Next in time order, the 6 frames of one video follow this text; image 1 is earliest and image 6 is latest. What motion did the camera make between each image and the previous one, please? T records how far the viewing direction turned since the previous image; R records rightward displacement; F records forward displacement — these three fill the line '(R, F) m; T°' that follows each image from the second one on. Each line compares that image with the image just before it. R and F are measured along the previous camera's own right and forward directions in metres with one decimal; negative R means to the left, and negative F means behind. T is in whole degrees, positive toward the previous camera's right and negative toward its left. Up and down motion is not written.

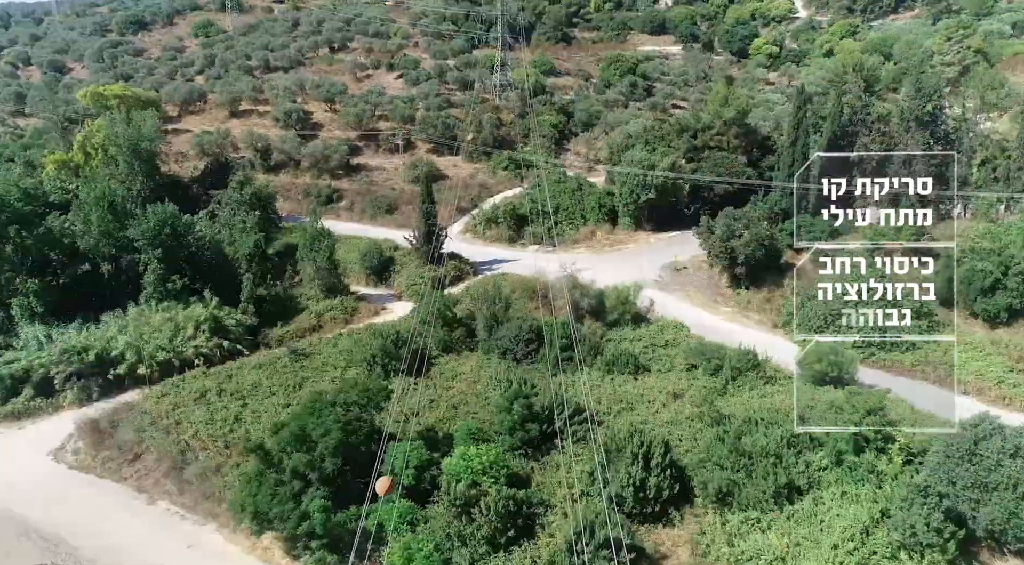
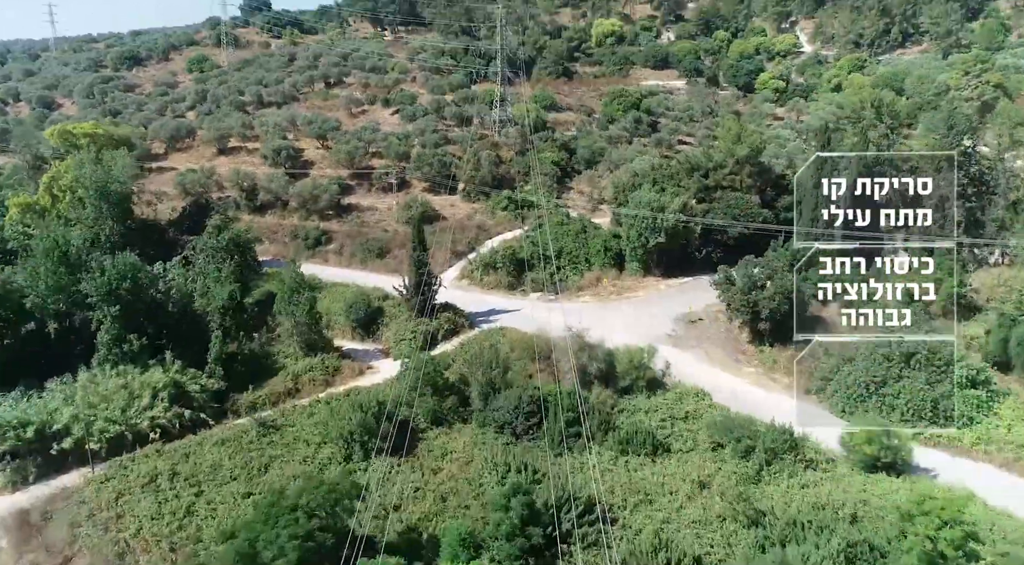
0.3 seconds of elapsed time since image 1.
(+0.1, +3.3) m; 0°
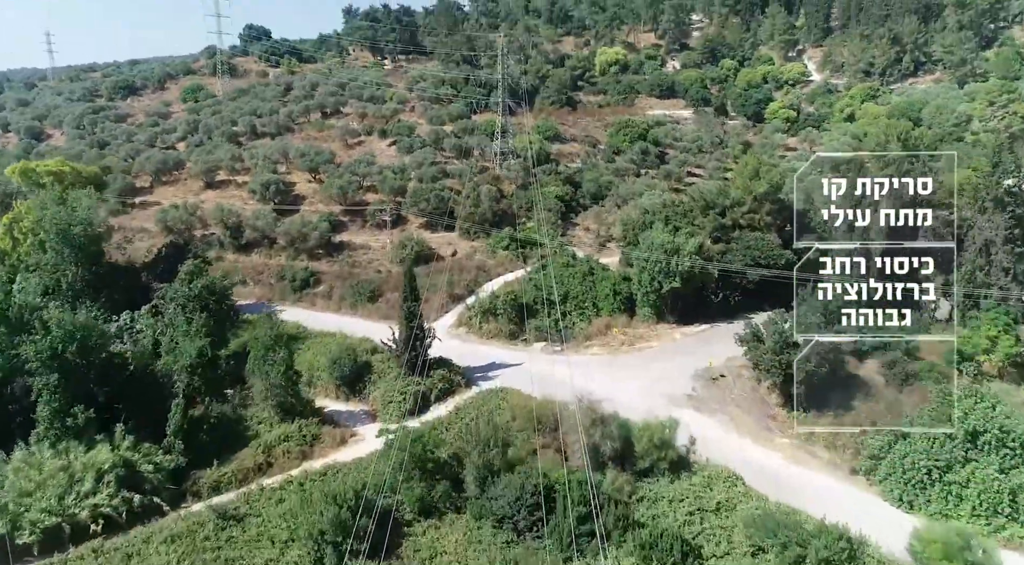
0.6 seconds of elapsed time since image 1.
(0.0, +3.5) m; 0°
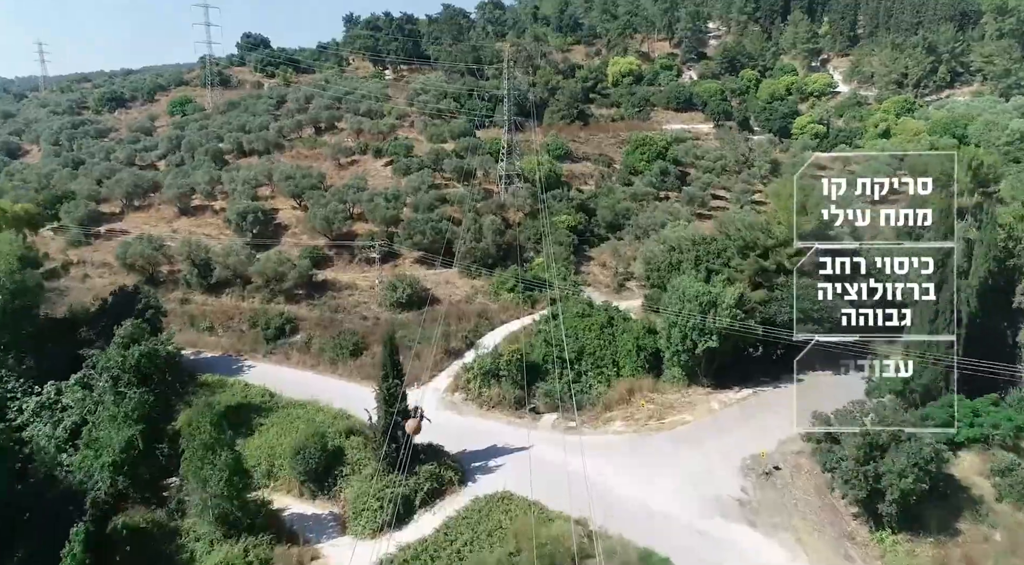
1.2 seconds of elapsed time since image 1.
(+0.1, +6.3) m; -1°
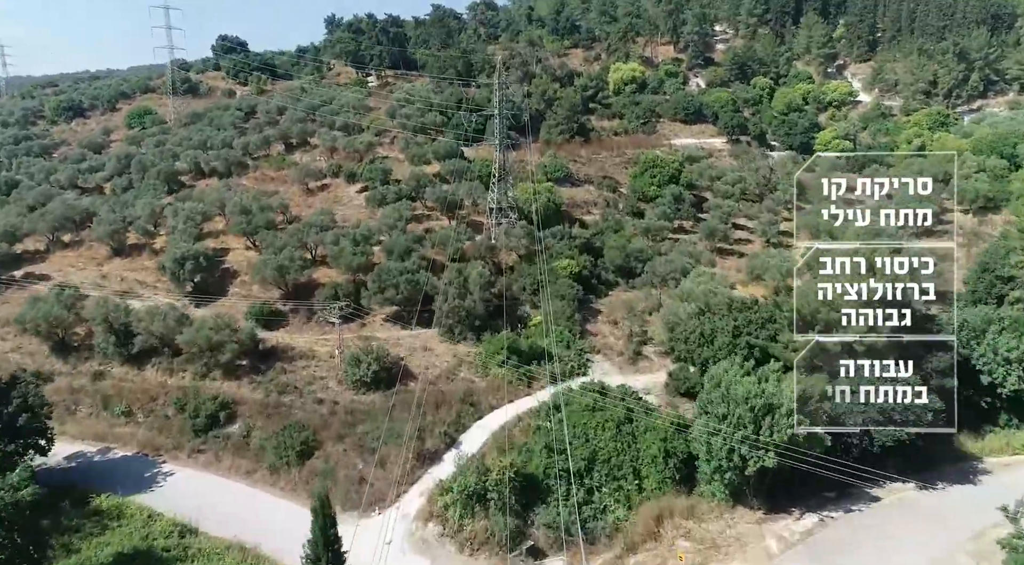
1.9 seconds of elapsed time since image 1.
(+0.1, +8.4) m; 0°
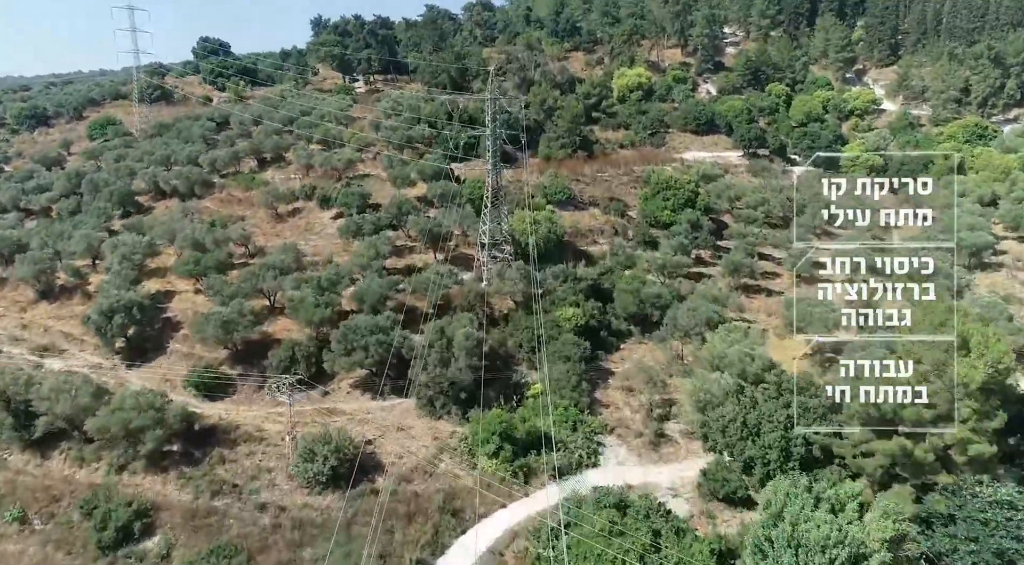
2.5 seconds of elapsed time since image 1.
(+0.2, +6.9) m; 0°
